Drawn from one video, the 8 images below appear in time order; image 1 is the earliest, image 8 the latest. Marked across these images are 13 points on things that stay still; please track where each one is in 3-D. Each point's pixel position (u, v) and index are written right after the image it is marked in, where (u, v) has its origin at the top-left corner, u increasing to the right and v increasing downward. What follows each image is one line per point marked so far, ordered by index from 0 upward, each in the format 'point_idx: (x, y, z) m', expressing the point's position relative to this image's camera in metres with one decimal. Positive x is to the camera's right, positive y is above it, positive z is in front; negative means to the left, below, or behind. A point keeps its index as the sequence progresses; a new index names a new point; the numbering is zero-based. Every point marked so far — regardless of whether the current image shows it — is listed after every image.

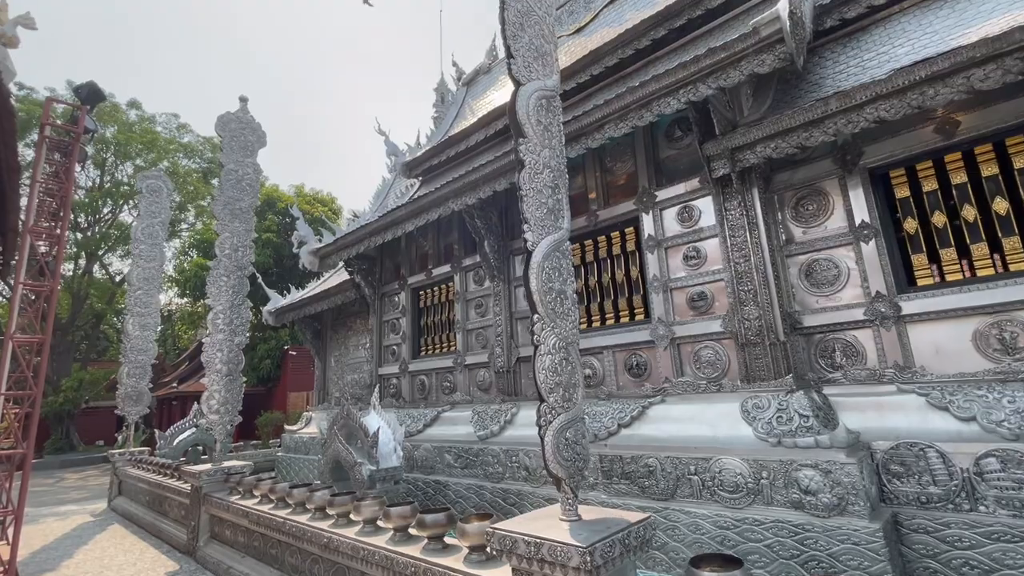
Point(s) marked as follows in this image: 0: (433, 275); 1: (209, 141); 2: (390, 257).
0: (-1.0, +0.2, +6.2) m
1: (-11.6, +5.6, +18.3) m
2: (-1.8, +0.5, +7.0) m
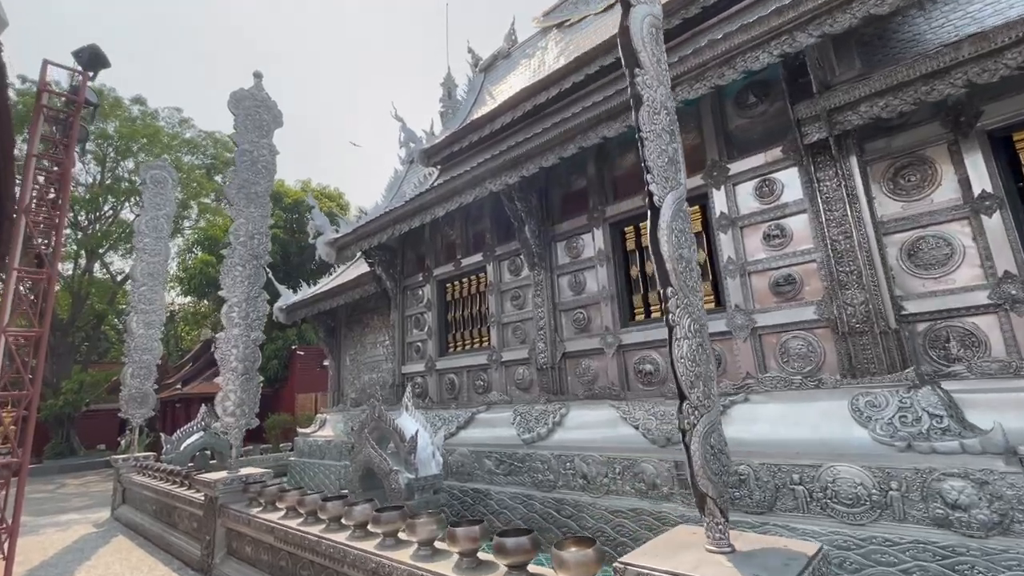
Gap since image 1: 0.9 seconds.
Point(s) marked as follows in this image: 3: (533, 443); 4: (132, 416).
0: (-0.6, +0.3, +5.8) m
1: (-11.2, +5.7, +17.9) m
2: (-1.3, +0.6, +6.6) m
3: (+0.2, -1.4, +4.2) m
4: (-6.0, -2.0, +7.6) m
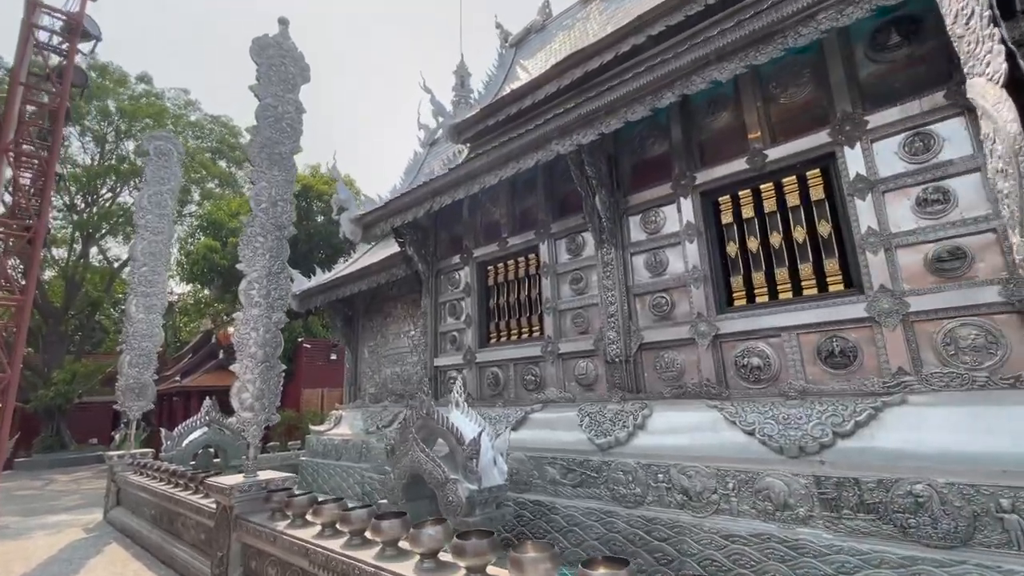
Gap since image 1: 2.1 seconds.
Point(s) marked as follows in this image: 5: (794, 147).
0: (0.0, +0.5, +5.1) m
1: (-10.6, +6.1, +17.1) m
2: (-0.8, +0.7, +5.9) m
3: (+0.7, -1.2, +3.6) m
4: (-5.5, -1.7, +6.9) m
5: (+2.0, +1.0, +3.4) m
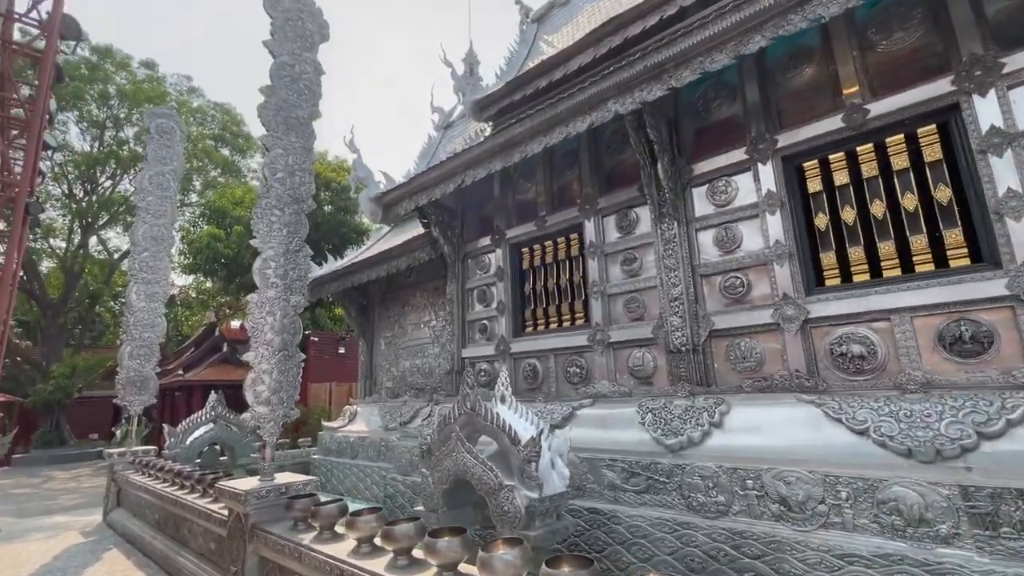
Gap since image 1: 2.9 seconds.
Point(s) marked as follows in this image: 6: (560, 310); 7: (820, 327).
0: (+0.3, +0.6, +4.6) m
1: (-10.2, +6.3, +16.6) m
2: (-0.4, +0.9, +5.4) m
3: (+1.1, -1.0, +3.1) m
4: (-5.1, -1.5, +6.4) m
5: (+2.3, +1.1, +2.9) m
6: (+0.5, -0.2, +4.5) m
7: (+1.9, -0.2, +3.0) m
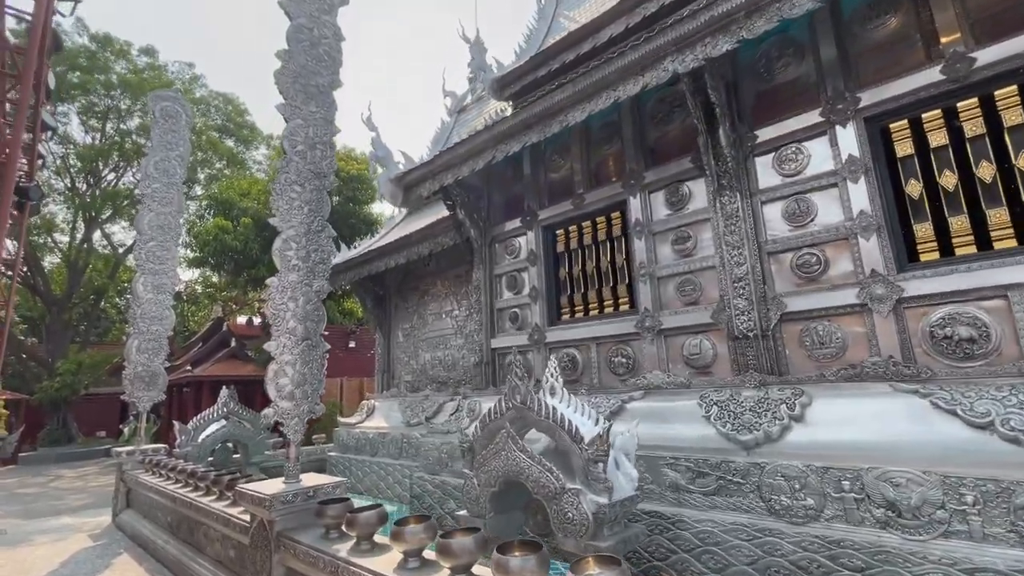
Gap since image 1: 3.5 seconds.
0: (+0.7, +0.8, +4.3) m
1: (-9.8, +6.5, +16.3) m
2: (-0.1, +1.1, +5.1) m
3: (+1.4, -0.9, +2.8) m
4: (-4.8, -1.4, +6.1) m
5: (+2.6, +1.3, +2.5) m
6: (+0.8, -0.1, +4.2) m
7: (+2.3, -0.1, +2.7) m
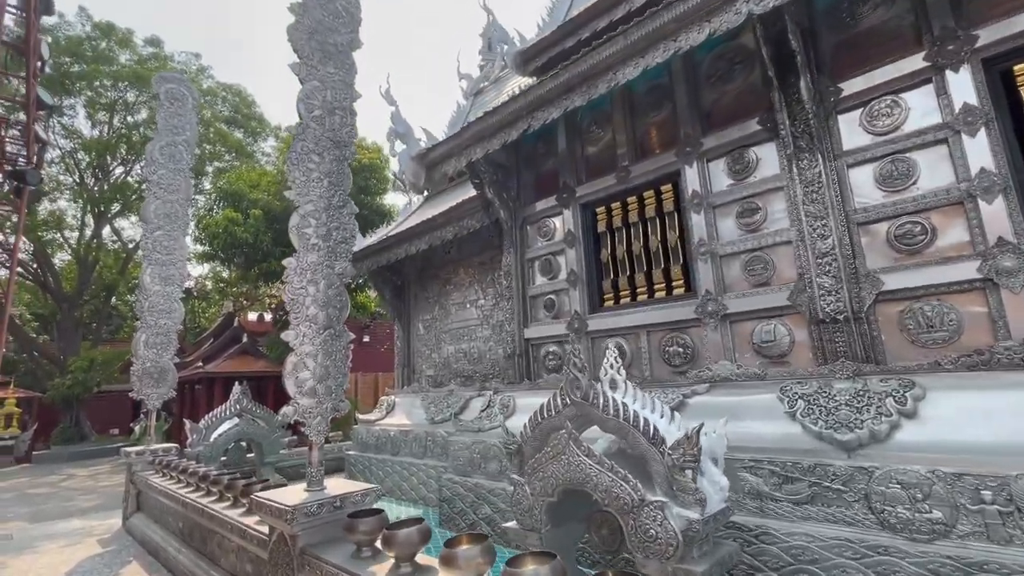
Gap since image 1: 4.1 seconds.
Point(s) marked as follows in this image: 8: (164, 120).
0: (+1.0, +0.9, +3.9) m
1: (-9.4, +6.7, +16.0) m
2: (+0.2, +1.2, +4.7) m
3: (+1.7, -0.8, +2.4) m
4: (-4.4, -1.3, +5.8) m
5: (+2.9, +1.4, +2.1) m
6: (+1.1, +0.1, +3.8) m
7: (+2.5, 0.0, +2.2) m
8: (-4.8, +2.3, +6.7) m
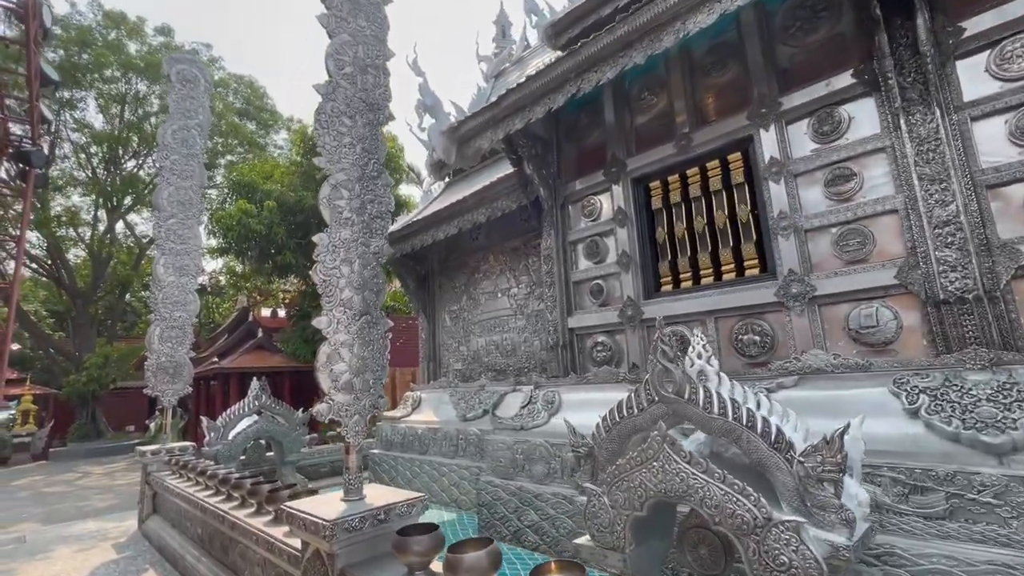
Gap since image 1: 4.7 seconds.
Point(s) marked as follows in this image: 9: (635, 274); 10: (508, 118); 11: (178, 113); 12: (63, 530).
0: (+1.3, +1.0, +3.5) m
1: (-8.9, +6.8, +15.7) m
2: (+0.6, +1.3, +4.3) m
3: (+2.0, -0.7, +1.9) m
4: (-4.0, -1.2, +5.5) m
5: (+3.2, +1.5, +1.6) m
6: (+1.4, +0.2, +3.3) m
7: (+2.9, +0.2, +1.8) m
8: (-4.4, +2.4, +6.4) m
9: (+0.9, +0.1, +3.7) m
10: (0.0, +1.4, +4.0) m
11: (-4.4, +2.3, +6.3) m
12: (-5.1, -2.8, +5.5) m
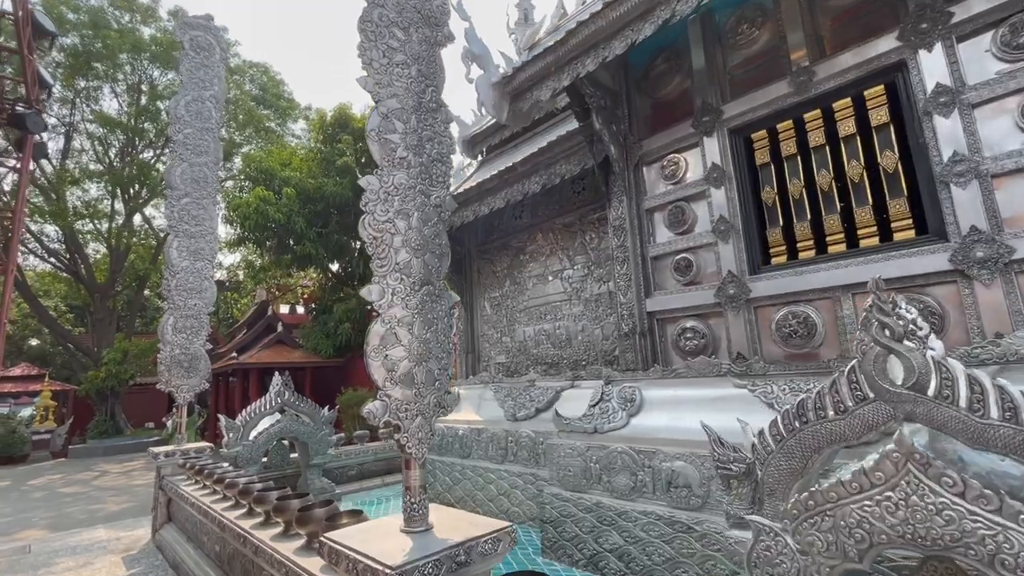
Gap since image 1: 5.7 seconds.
0: (+1.7, +1.2, +2.8) m
1: (-8.1, +7.0, +15.3) m
2: (+1.1, +1.5, +3.6) m
3: (+2.4, -0.5, +1.3) m
4: (-3.5, -1.1, +5.0) m
5: (+3.6, +1.7, +0.9) m
6: (+1.9, +0.4, +2.7) m
7: (+3.3, +0.3, +1.1) m
8: (-3.9, +2.6, +5.8) m
9: (+1.4, +0.3, +3.0) m
10: (+0.4, +1.6, +3.3) m
11: (-3.9, +2.5, +5.8) m
12: (-4.6, -2.6, +5.0) m
